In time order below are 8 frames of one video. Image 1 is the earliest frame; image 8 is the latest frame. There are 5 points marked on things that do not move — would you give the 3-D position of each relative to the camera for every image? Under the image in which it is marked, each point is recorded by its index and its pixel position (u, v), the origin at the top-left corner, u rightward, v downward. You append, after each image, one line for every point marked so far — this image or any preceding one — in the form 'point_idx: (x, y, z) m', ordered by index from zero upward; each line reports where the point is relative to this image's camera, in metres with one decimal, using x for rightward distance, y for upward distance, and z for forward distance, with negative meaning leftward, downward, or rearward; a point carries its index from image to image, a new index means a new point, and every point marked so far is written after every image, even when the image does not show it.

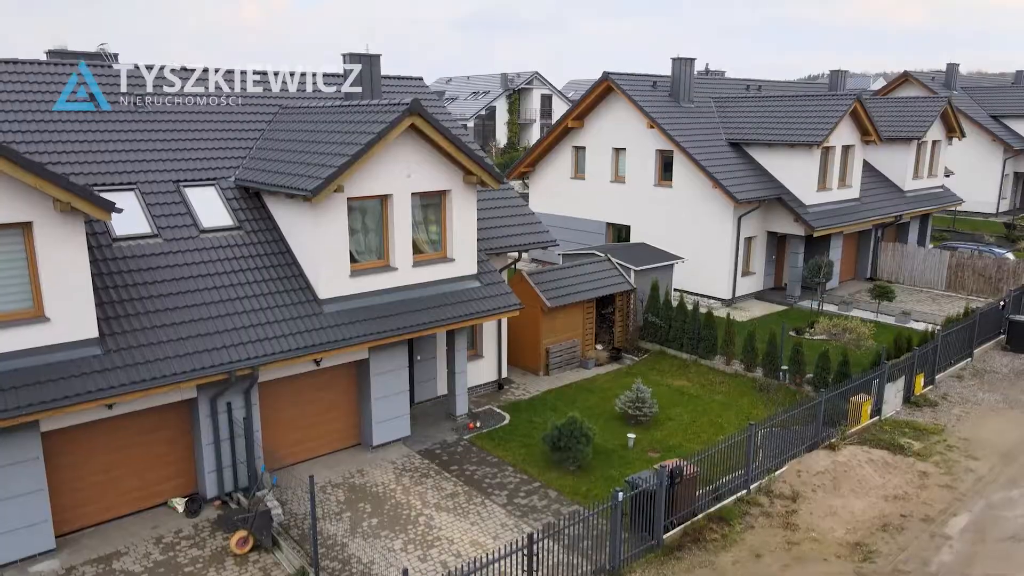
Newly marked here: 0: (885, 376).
0: (+6.1, -1.4, +11.7) m
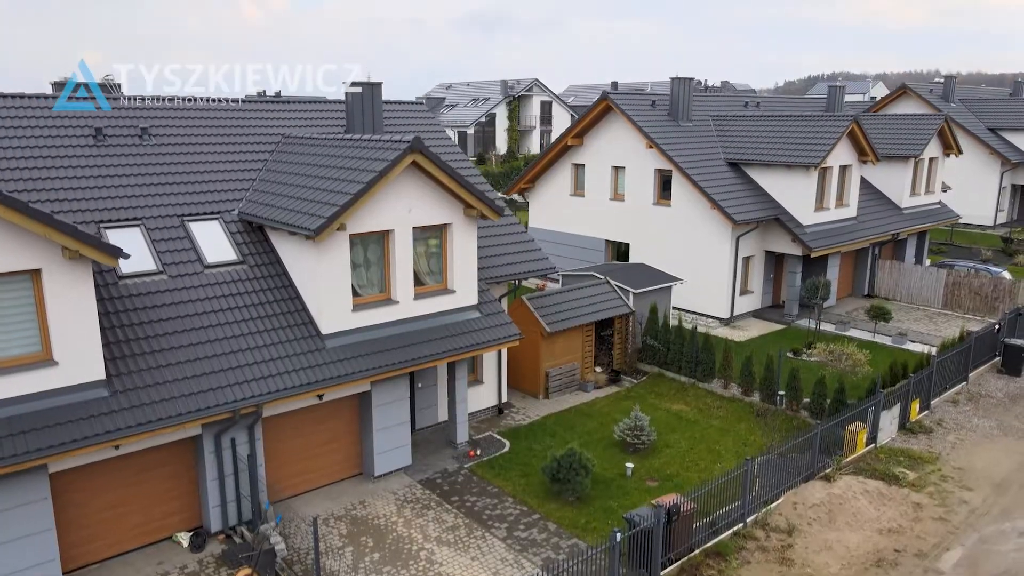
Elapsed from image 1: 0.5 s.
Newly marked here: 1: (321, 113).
0: (+6.1, -1.9, +11.9) m
1: (-3.7, +3.4, +13.9) m
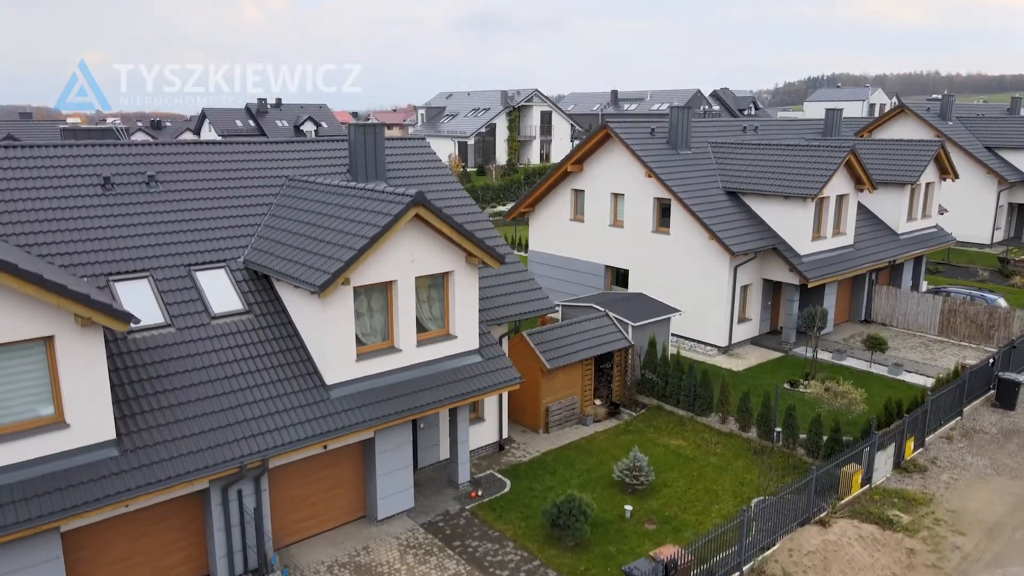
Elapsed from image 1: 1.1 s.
0: (+6.1, -2.7, +12.1) m
1: (-3.7, +2.7, +14.1) m
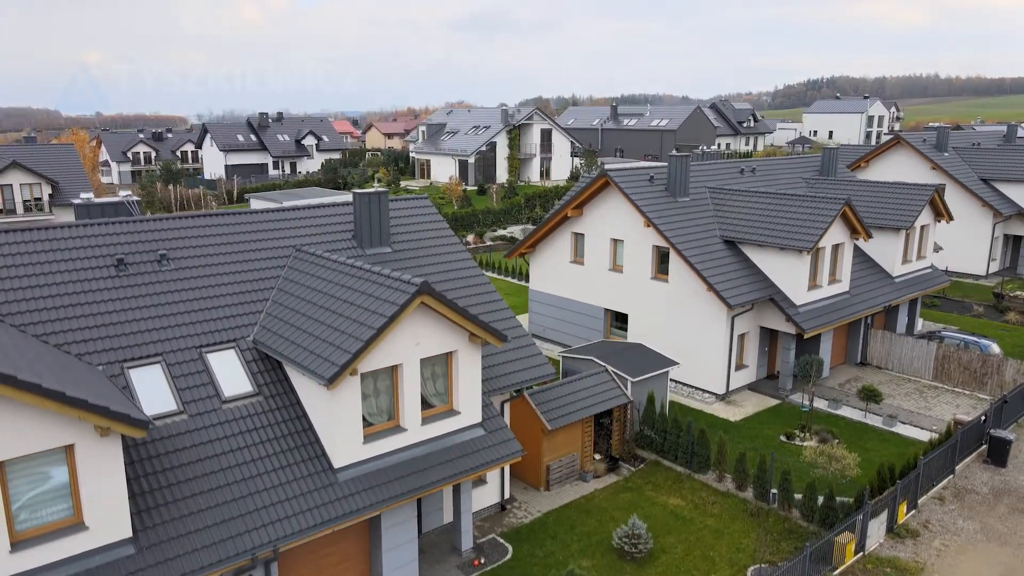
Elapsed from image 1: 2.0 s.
0: (+6.2, -3.9, +12.4) m
1: (-3.7, +1.4, +14.4) m
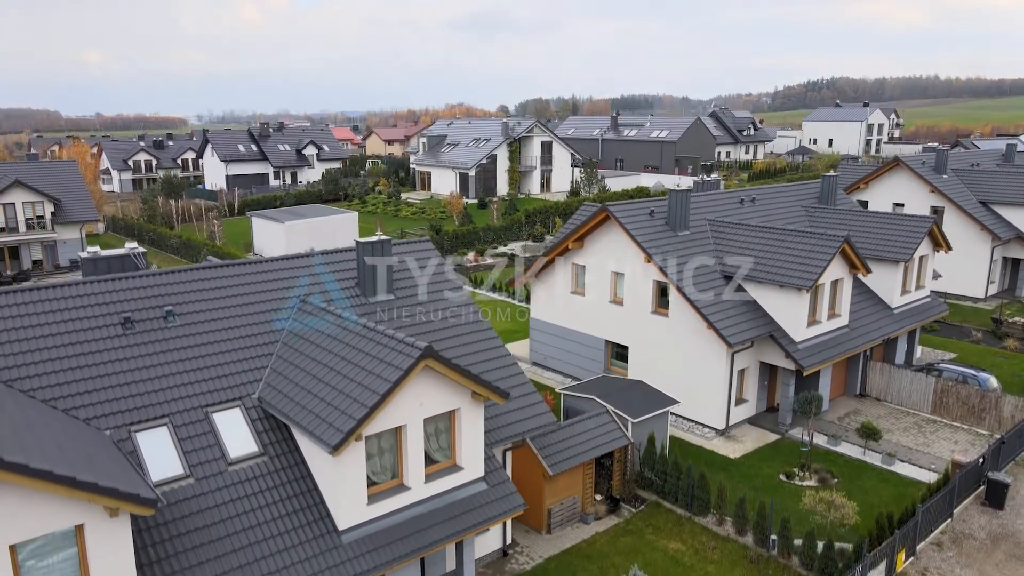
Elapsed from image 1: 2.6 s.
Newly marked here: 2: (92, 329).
0: (+6.2, -4.9, +12.5) m
1: (-3.6, +0.4, +14.6) m
2: (-6.8, -0.7, +11.5) m
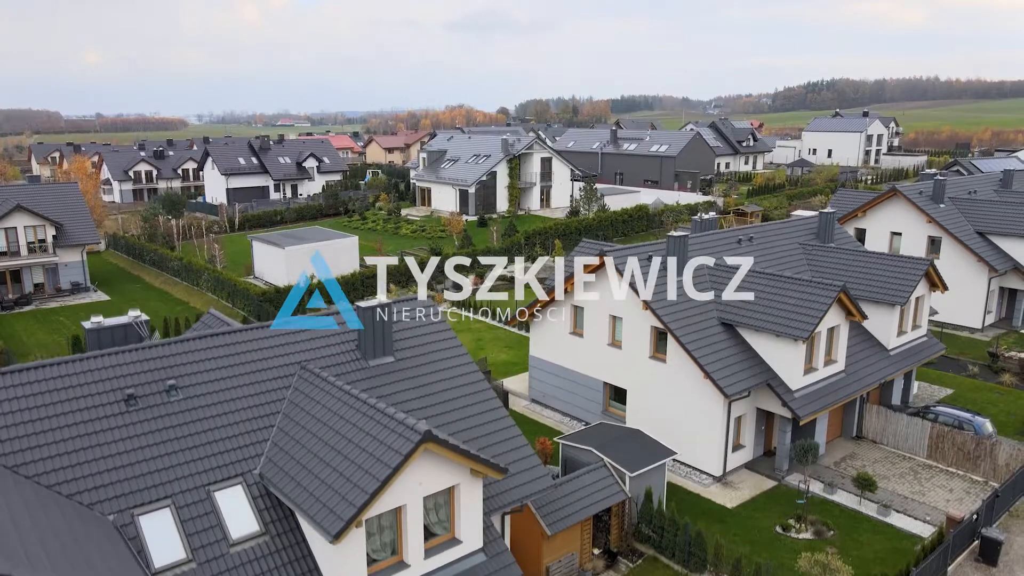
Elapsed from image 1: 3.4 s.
0: (+6.2, -6.2, +12.7) m
1: (-3.7, -0.8, +14.7) m
2: (-6.8, -1.9, +11.7) m
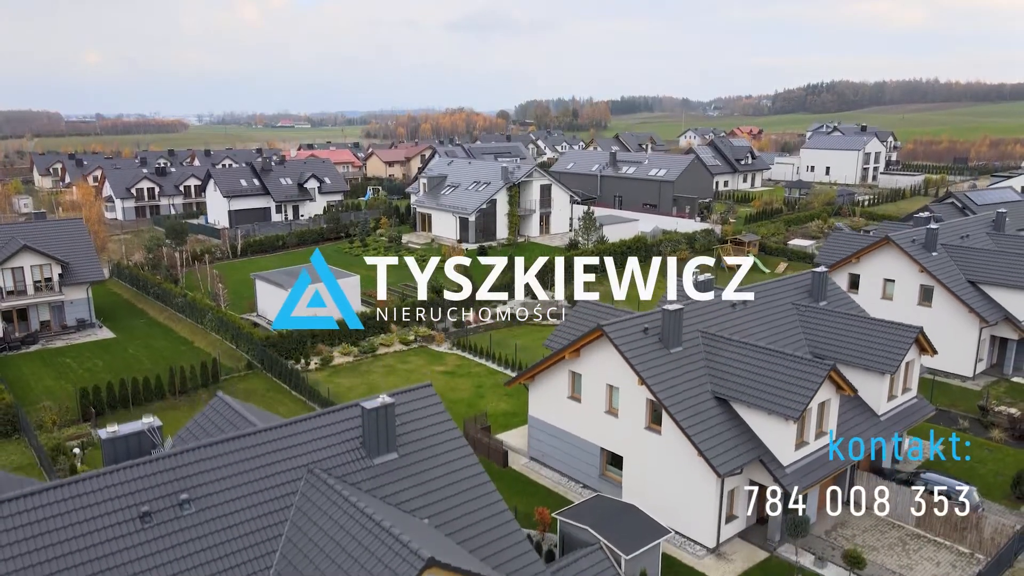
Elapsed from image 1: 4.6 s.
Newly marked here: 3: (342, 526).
0: (+6.2, -8.3, +13.2) m
1: (-3.7, -3.0, +15.3) m
2: (-6.8, -4.1, +12.2) m
3: (-3.0, -4.2, +12.7) m
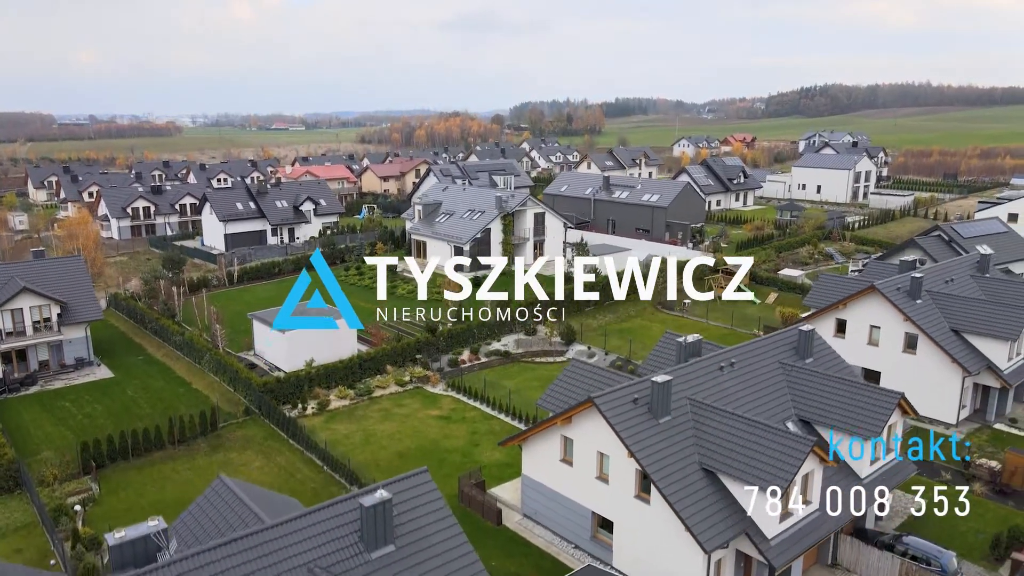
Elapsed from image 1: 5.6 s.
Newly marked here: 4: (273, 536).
0: (+6.0, -10.5, +13.8) m
1: (-3.9, -5.2, +15.8) m
2: (-7.0, -6.3, +12.7) m
3: (-3.2, -6.4, +13.3) m
4: (-5.0, -5.3, +15.1) m
